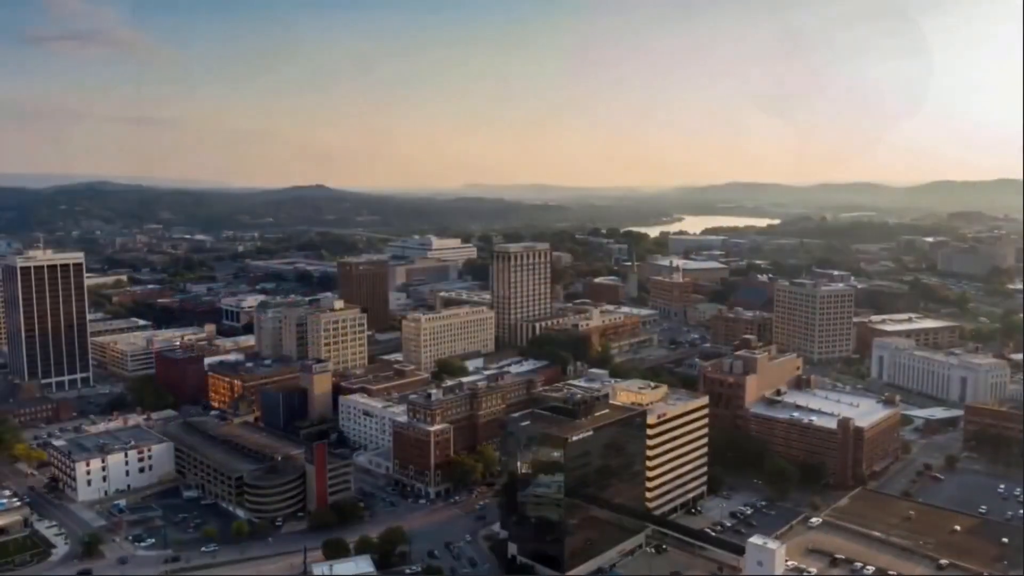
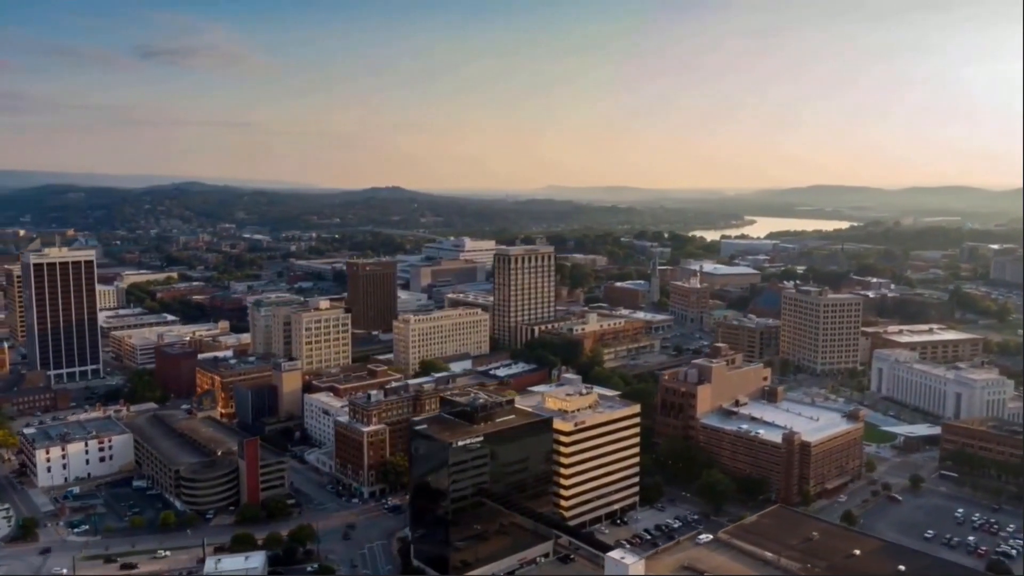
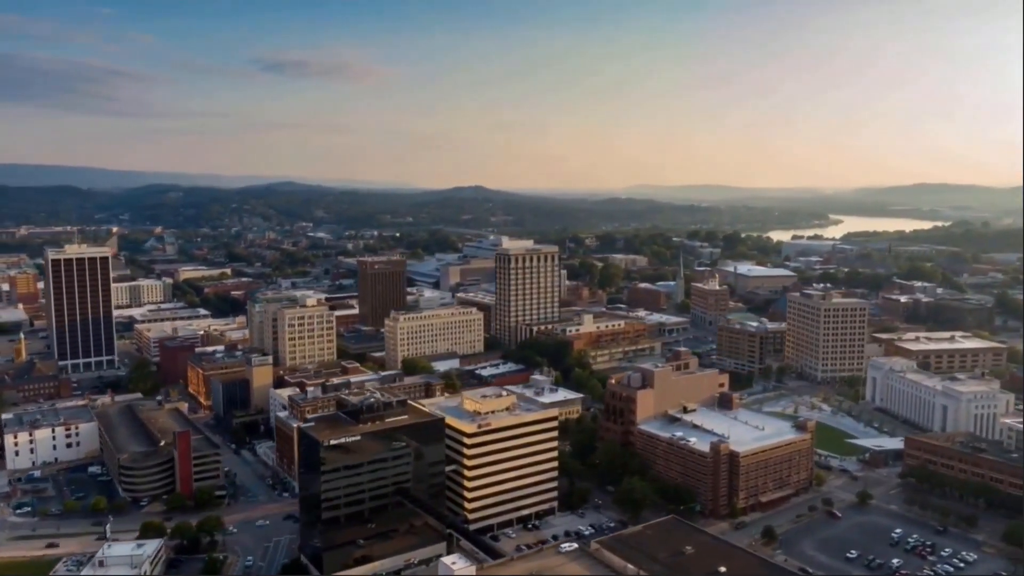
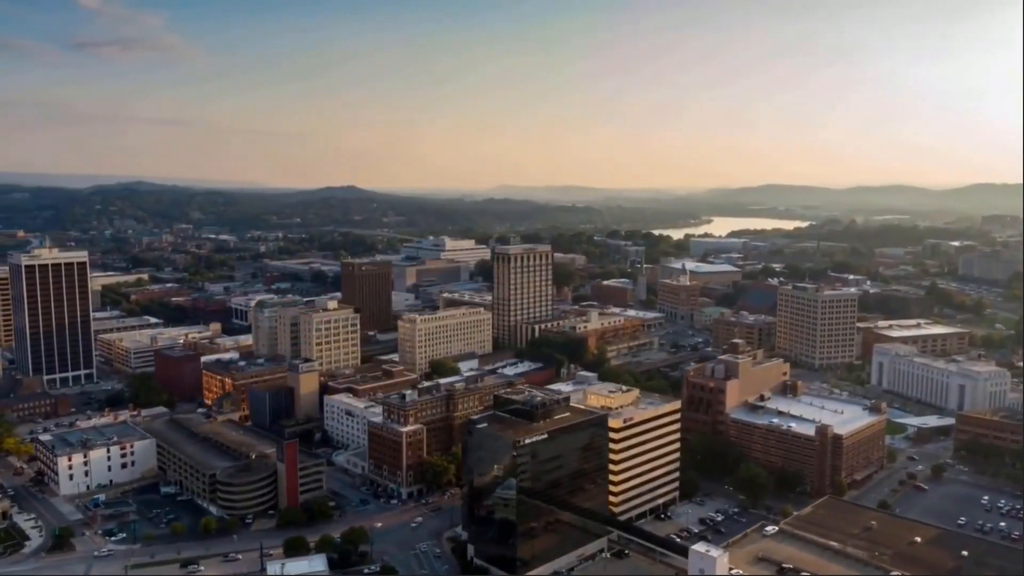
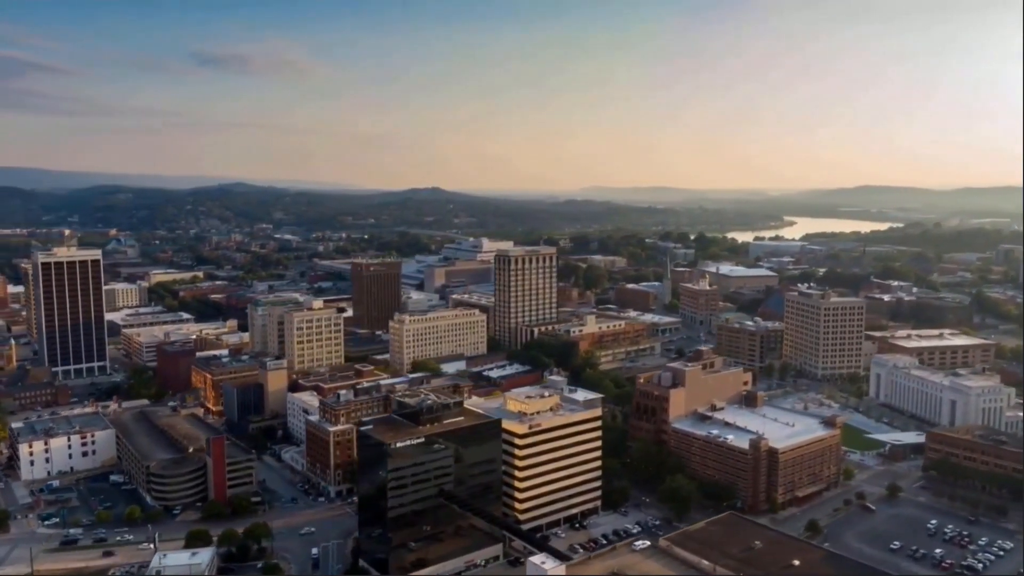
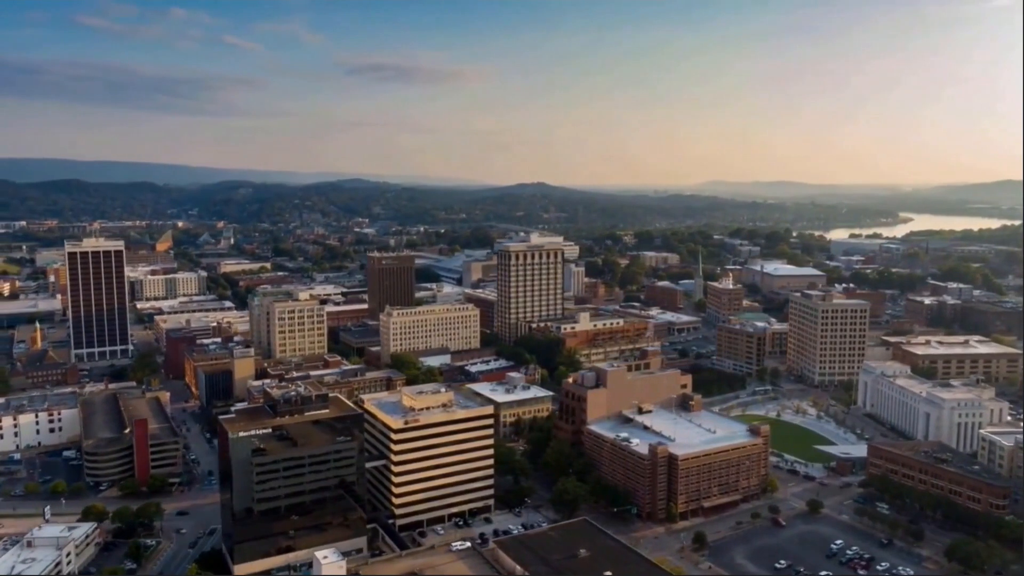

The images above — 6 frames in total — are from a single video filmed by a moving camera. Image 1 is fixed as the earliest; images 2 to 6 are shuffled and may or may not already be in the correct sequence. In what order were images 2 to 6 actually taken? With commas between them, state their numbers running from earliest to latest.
4, 2, 5, 3, 6
